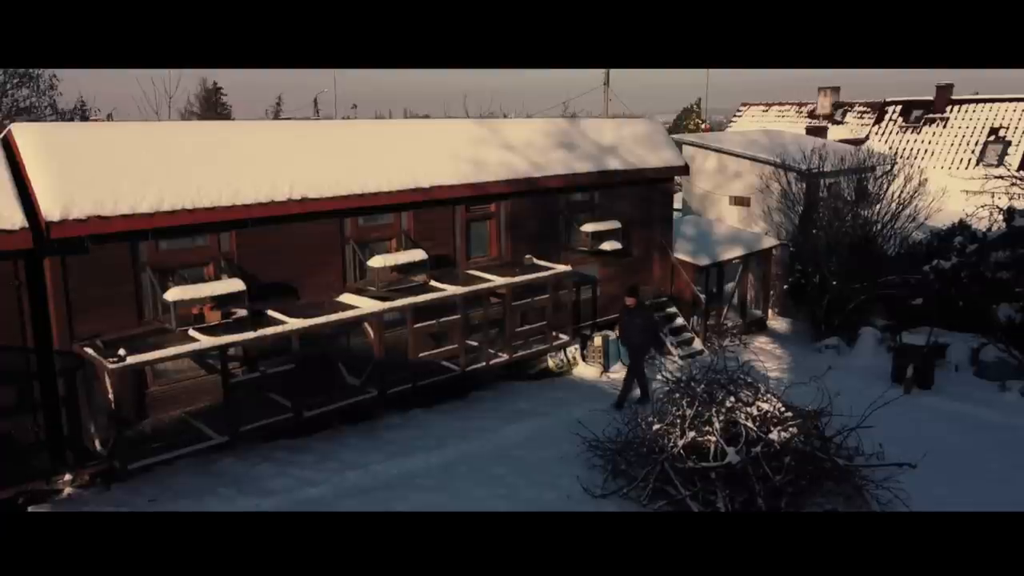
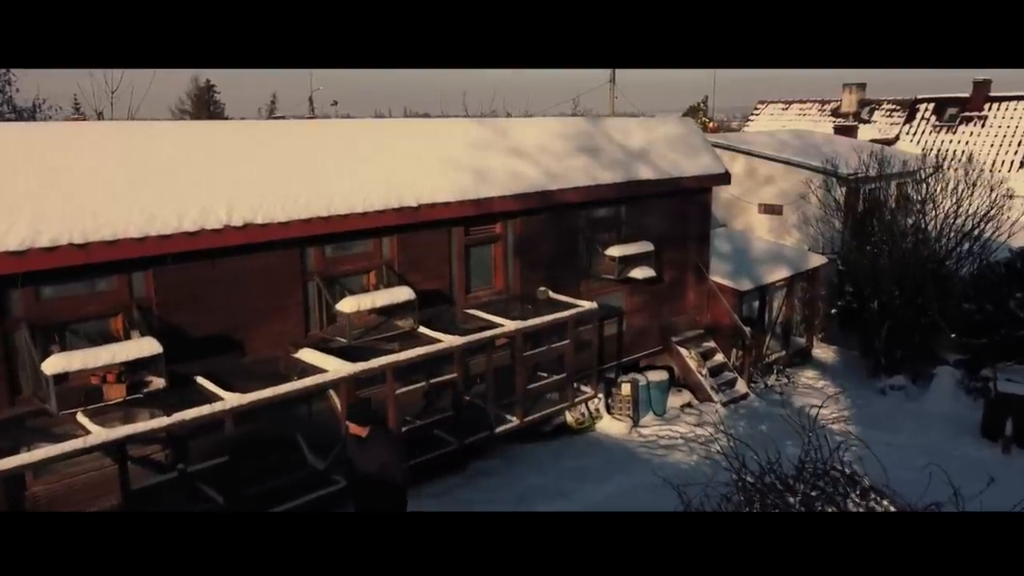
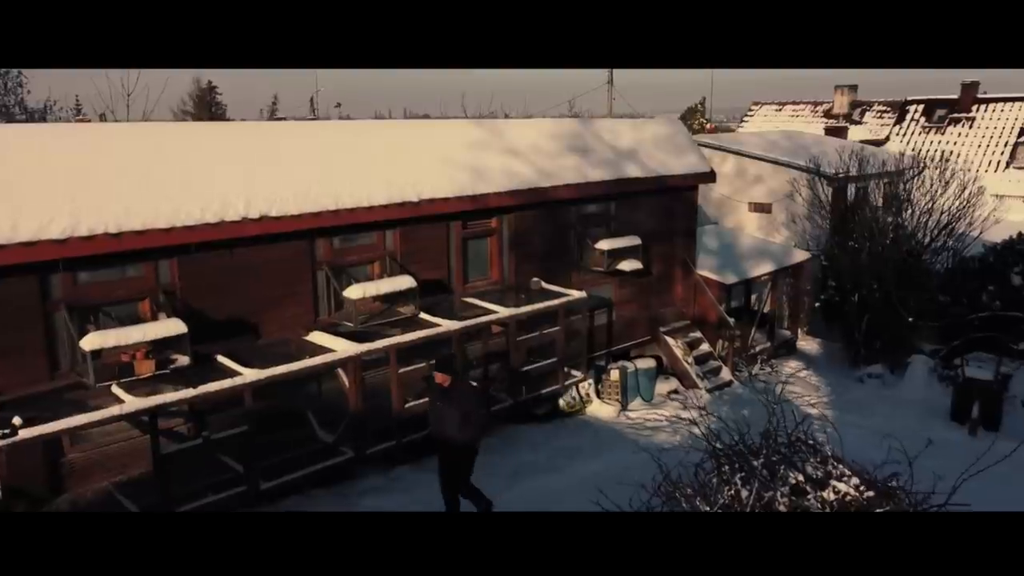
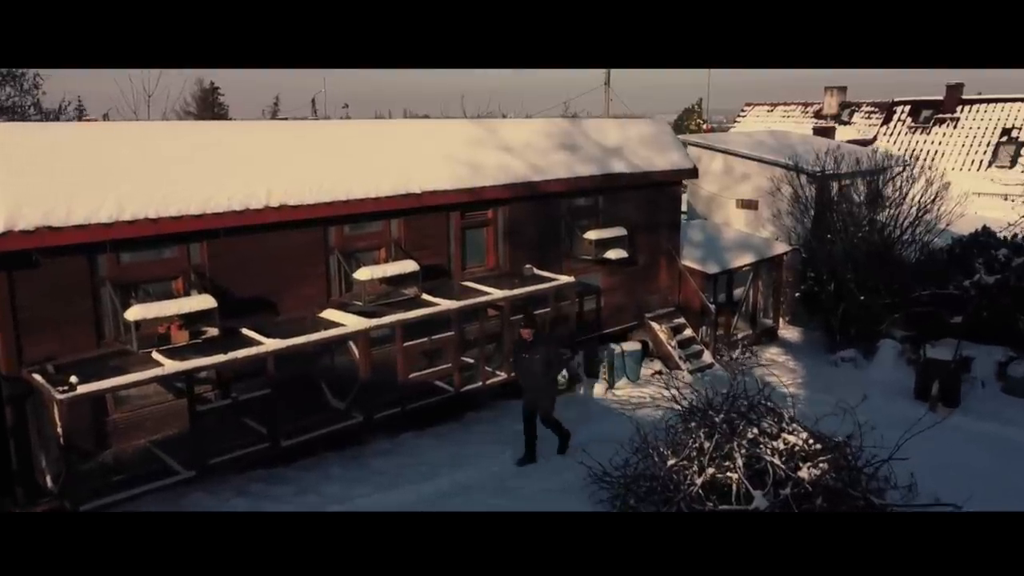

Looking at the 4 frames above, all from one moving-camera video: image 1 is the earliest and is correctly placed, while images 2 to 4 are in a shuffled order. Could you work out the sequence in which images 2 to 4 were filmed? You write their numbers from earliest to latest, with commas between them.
4, 3, 2
